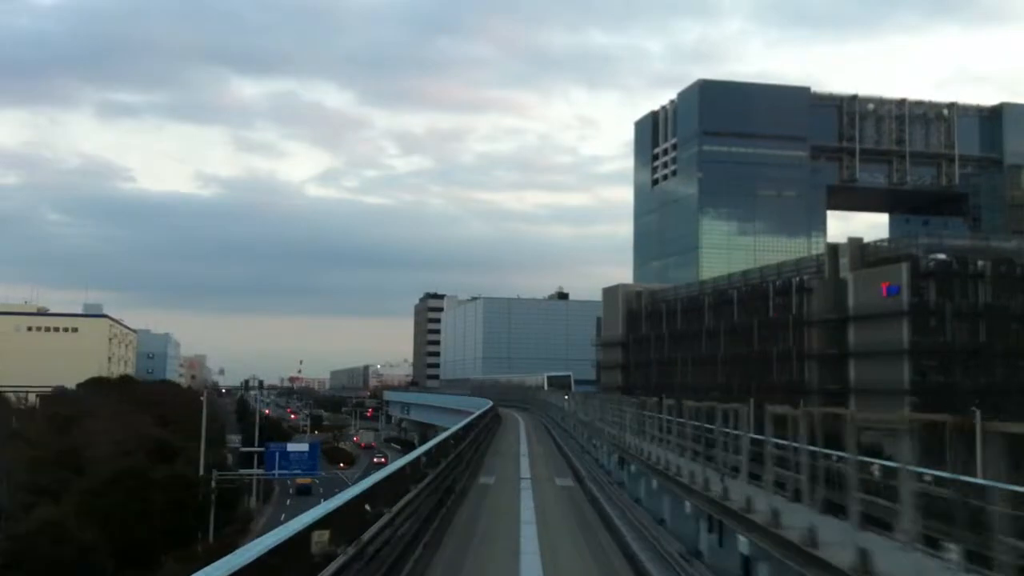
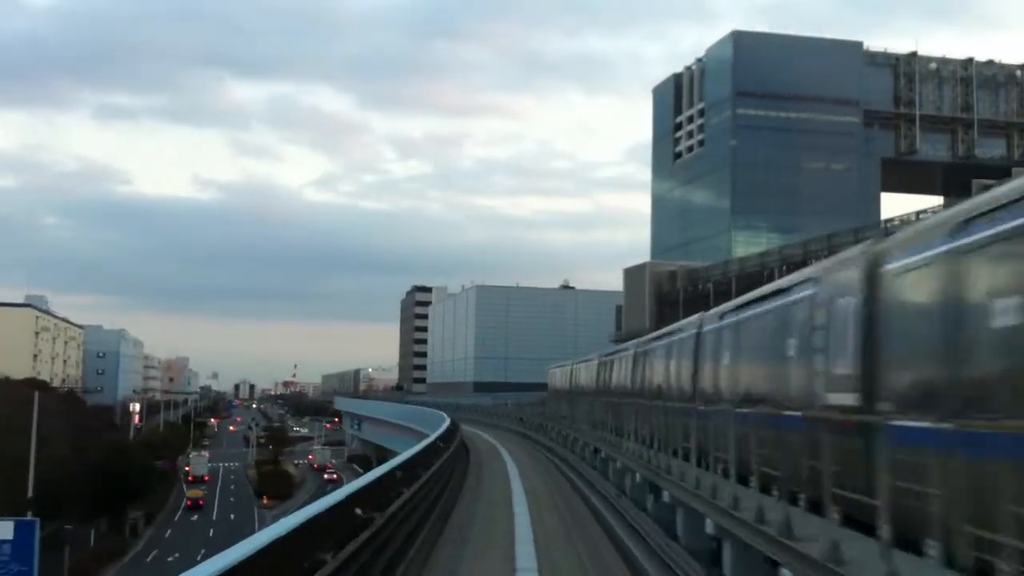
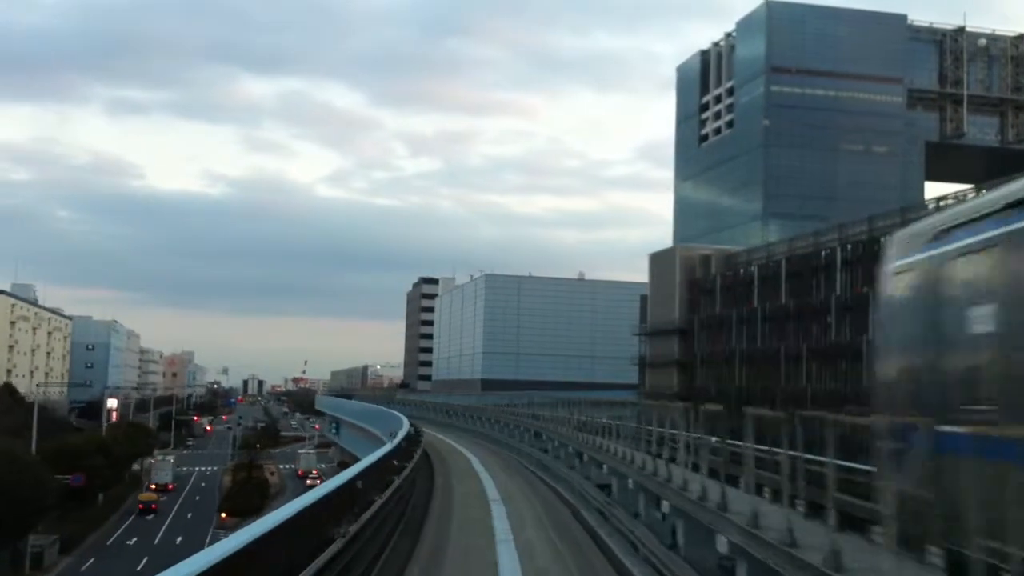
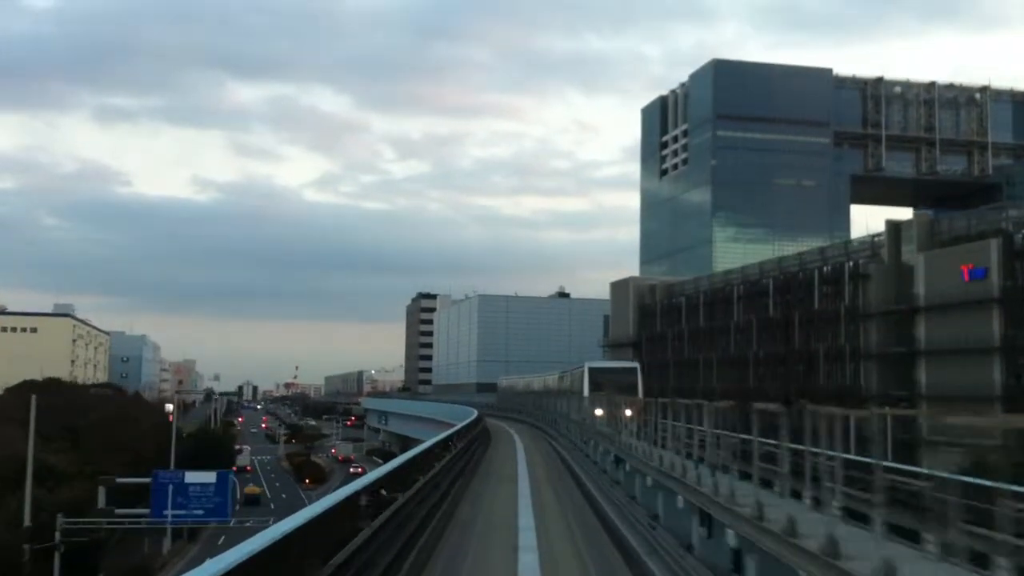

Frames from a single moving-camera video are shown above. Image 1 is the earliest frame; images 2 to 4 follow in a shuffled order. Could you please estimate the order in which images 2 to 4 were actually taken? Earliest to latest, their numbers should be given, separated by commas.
4, 2, 3
